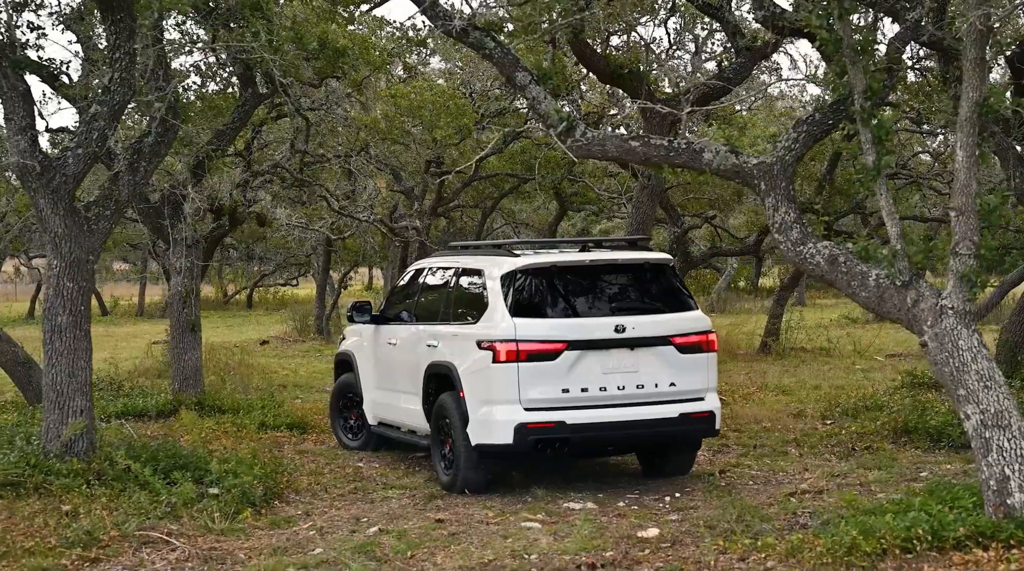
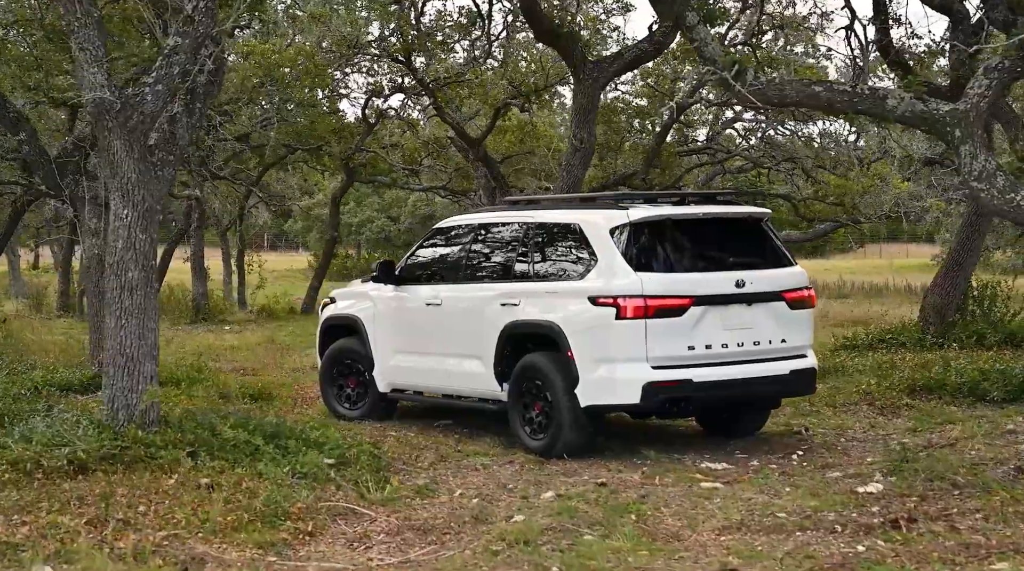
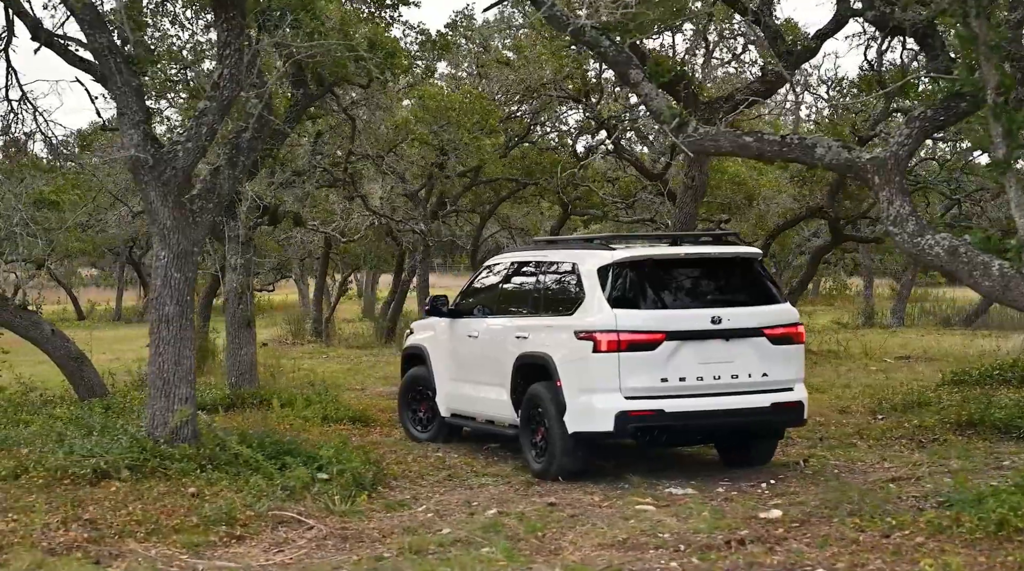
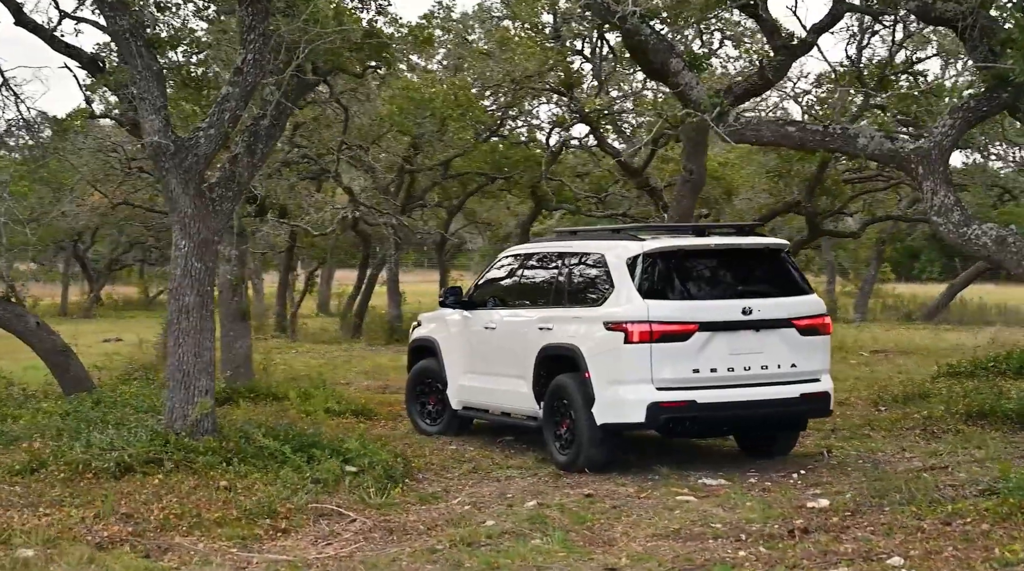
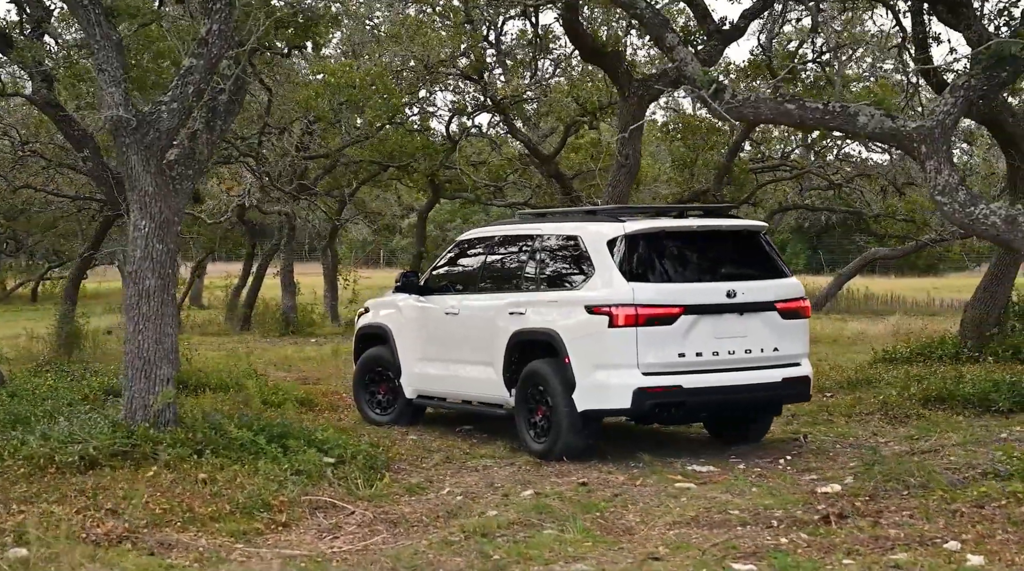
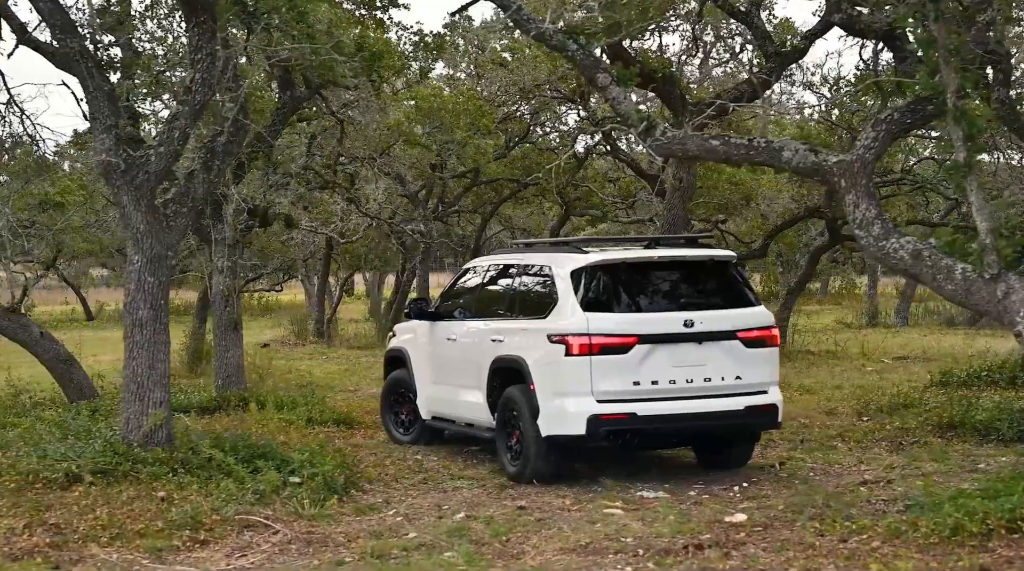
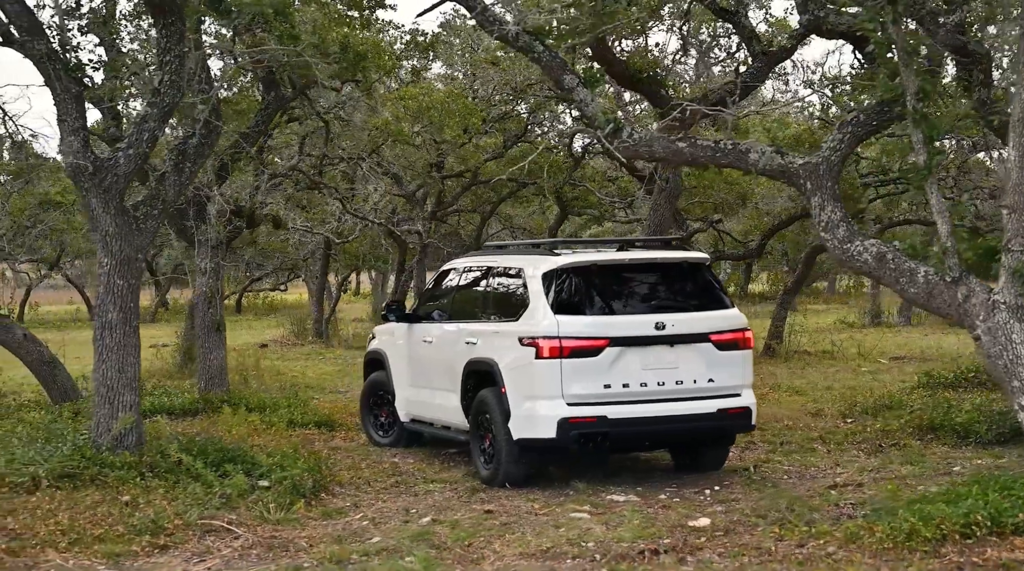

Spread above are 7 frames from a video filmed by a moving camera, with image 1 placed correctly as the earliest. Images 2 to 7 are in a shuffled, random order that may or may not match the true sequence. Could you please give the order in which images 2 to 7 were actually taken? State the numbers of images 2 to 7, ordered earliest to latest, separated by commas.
7, 6, 3, 4, 5, 2
